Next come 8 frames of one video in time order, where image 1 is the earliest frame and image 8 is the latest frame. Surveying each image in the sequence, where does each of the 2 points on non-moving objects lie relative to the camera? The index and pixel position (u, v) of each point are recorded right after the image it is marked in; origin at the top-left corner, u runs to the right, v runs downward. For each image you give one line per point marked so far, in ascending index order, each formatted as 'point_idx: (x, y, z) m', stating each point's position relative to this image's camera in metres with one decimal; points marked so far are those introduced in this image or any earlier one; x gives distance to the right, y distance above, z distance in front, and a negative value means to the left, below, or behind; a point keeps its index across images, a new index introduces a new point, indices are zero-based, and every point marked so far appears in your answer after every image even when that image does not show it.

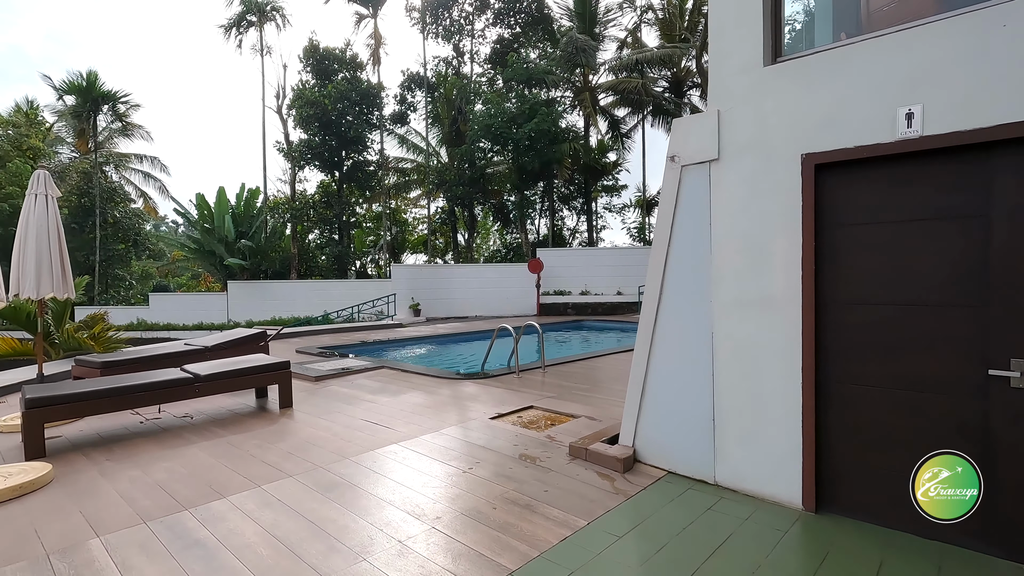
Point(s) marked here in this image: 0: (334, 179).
0: (-5.1, +3.1, +15.5) m
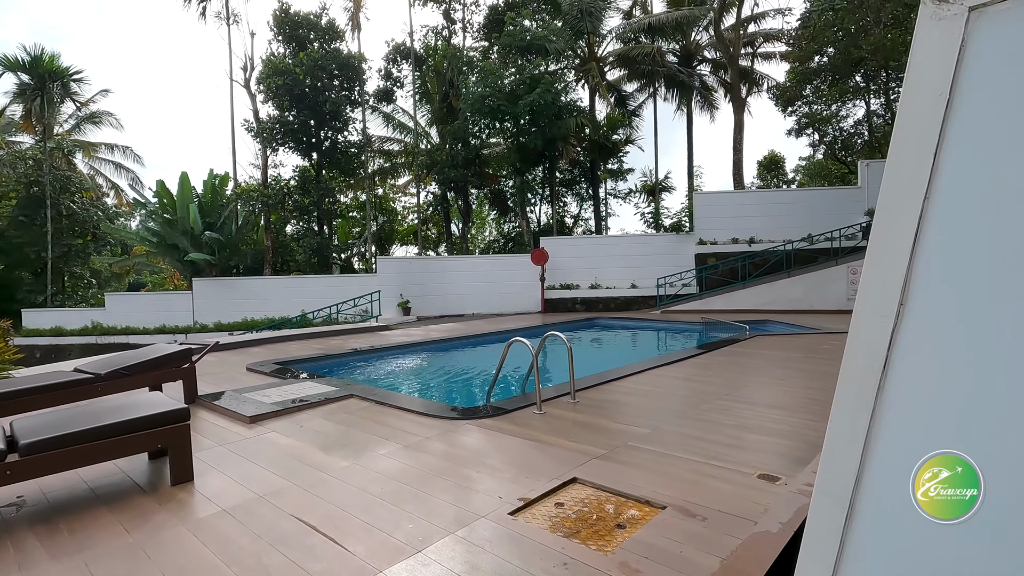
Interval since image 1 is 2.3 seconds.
0: (-5.2, +3.2, +13.9) m
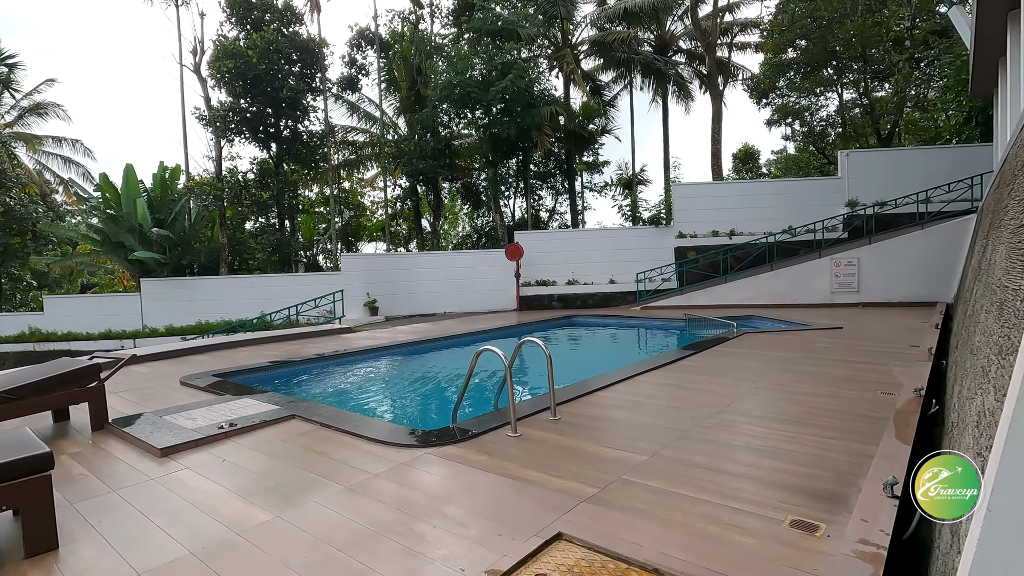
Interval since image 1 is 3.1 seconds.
0: (-5.9, +3.2, +13.1) m
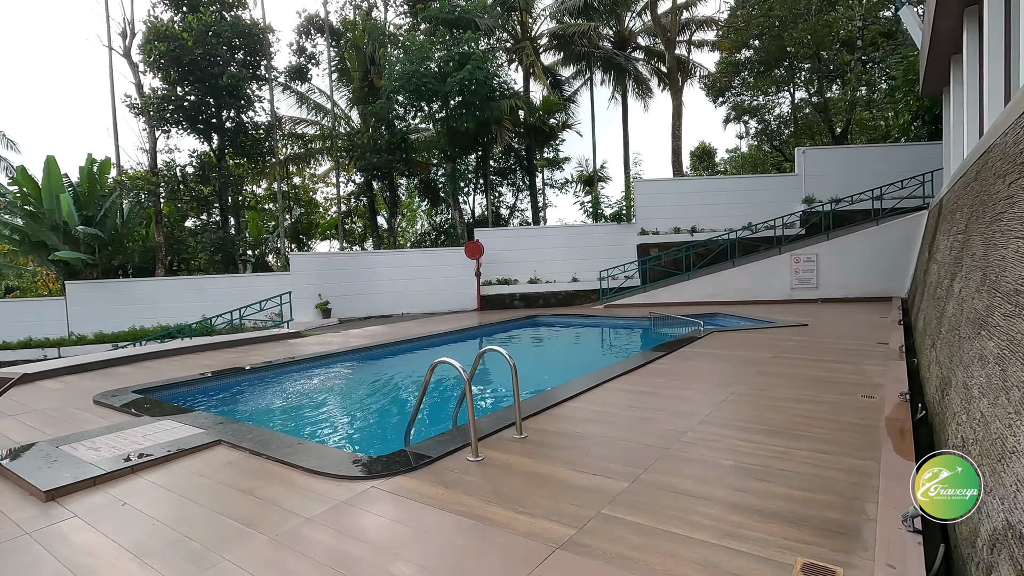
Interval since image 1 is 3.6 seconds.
0: (-6.8, +3.2, +12.2) m
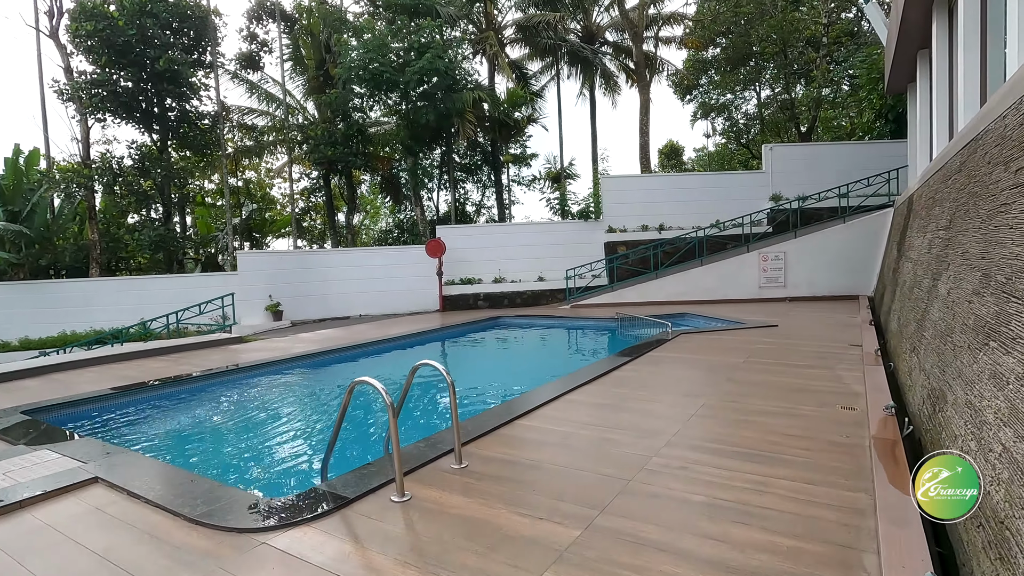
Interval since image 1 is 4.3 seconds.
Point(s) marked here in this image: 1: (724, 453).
0: (-7.6, +3.2, +11.4) m
1: (+1.0, -0.8, +2.6) m
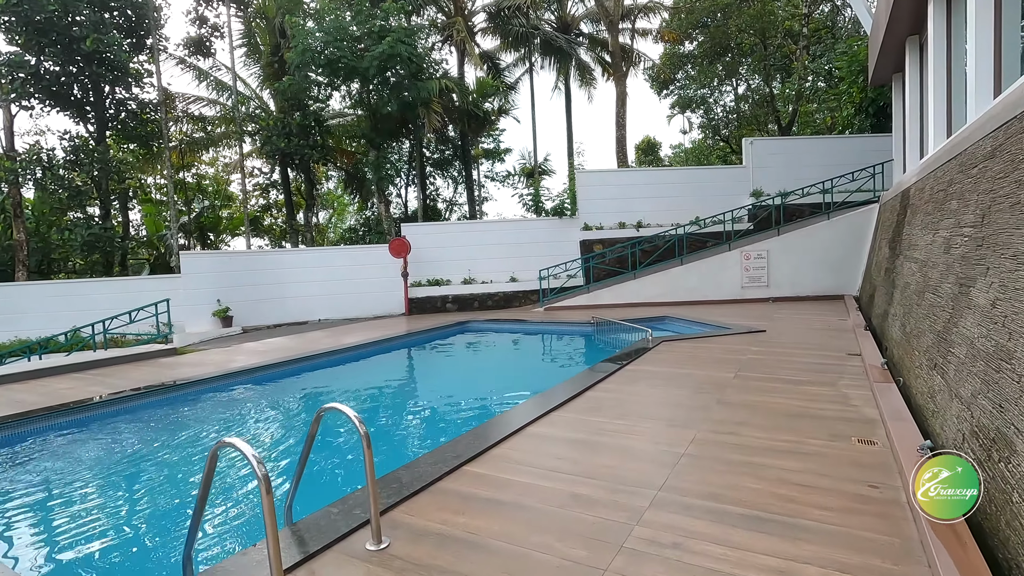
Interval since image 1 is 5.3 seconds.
0: (-8.2, +3.1, +10.4) m
1: (+0.8, -0.9, +2.0) m
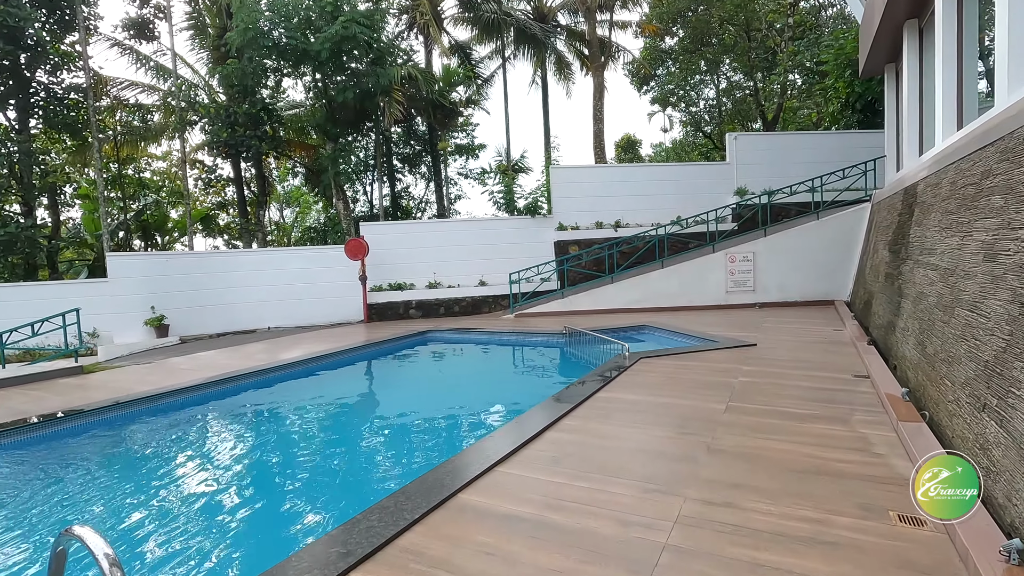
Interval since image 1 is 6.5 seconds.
0: (-8.8, +3.0, +9.4) m
1: (+0.5, -0.9, +1.2) m
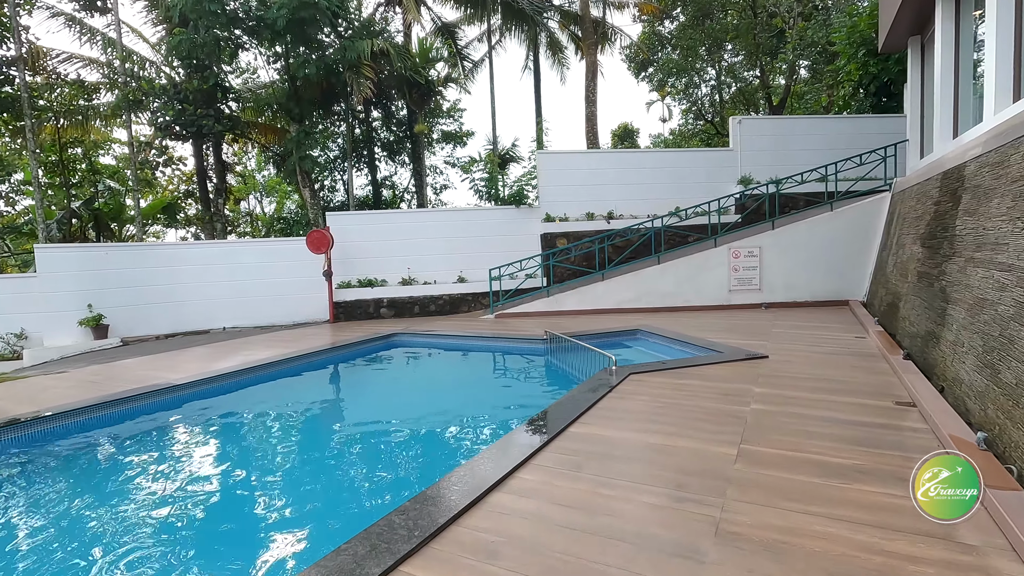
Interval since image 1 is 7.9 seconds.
0: (-9.1, +3.1, +8.4) m
1: (+0.2, -1.0, +0.4) m
